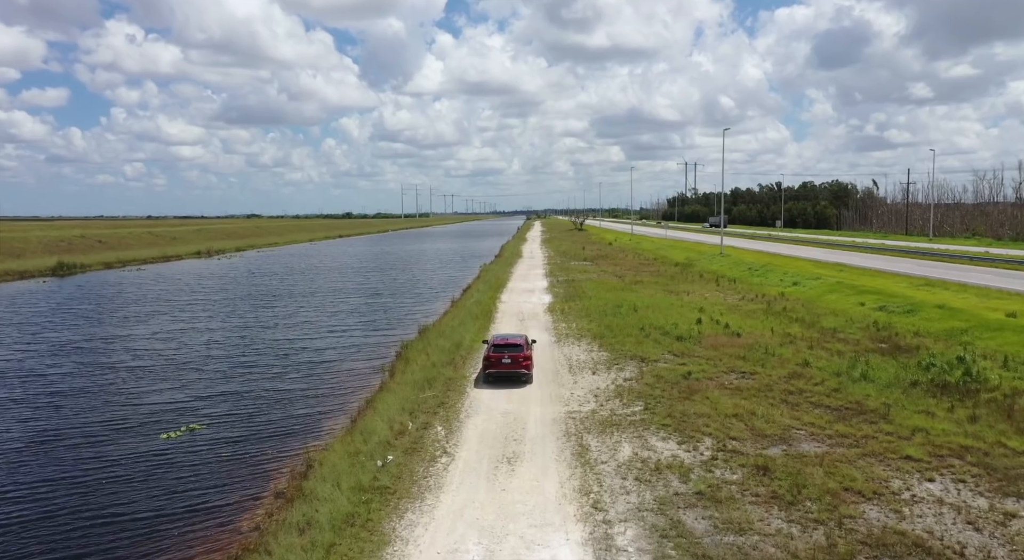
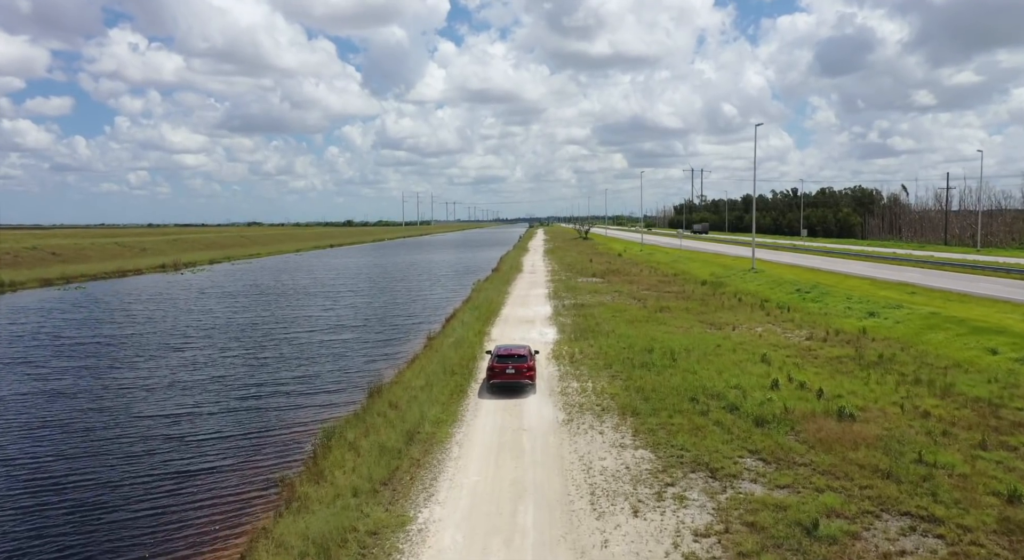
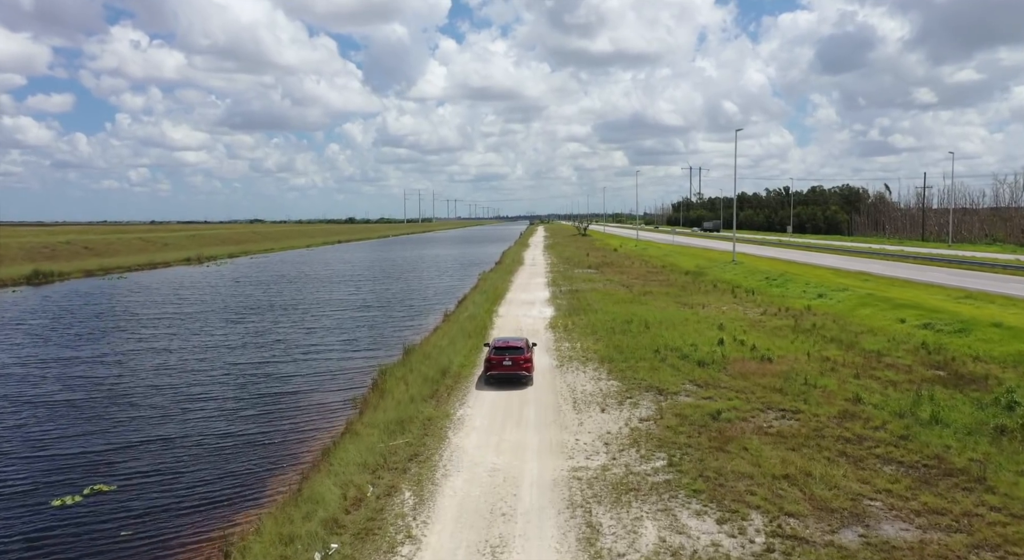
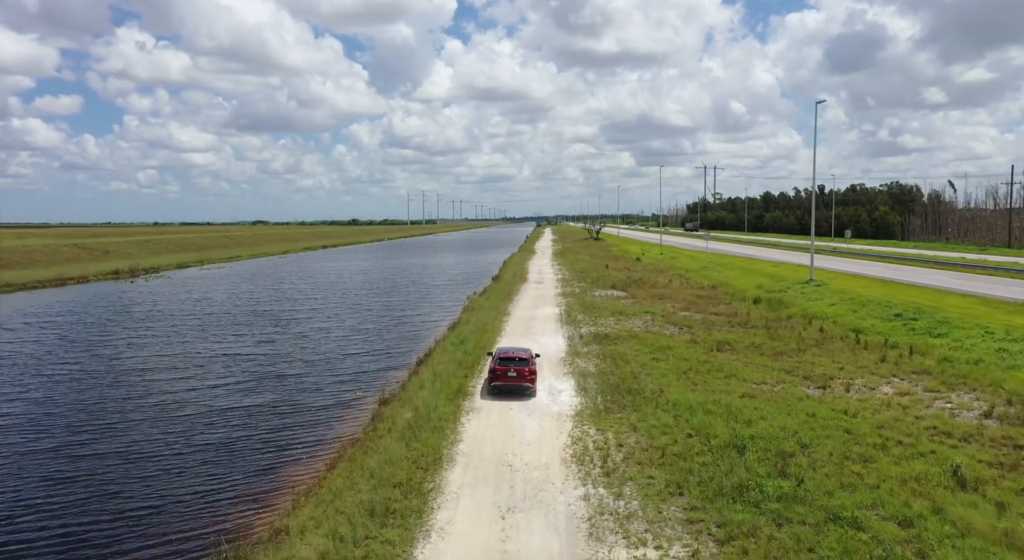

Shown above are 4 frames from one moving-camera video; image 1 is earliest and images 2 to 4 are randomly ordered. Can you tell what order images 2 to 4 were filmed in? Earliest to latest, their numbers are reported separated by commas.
3, 2, 4
